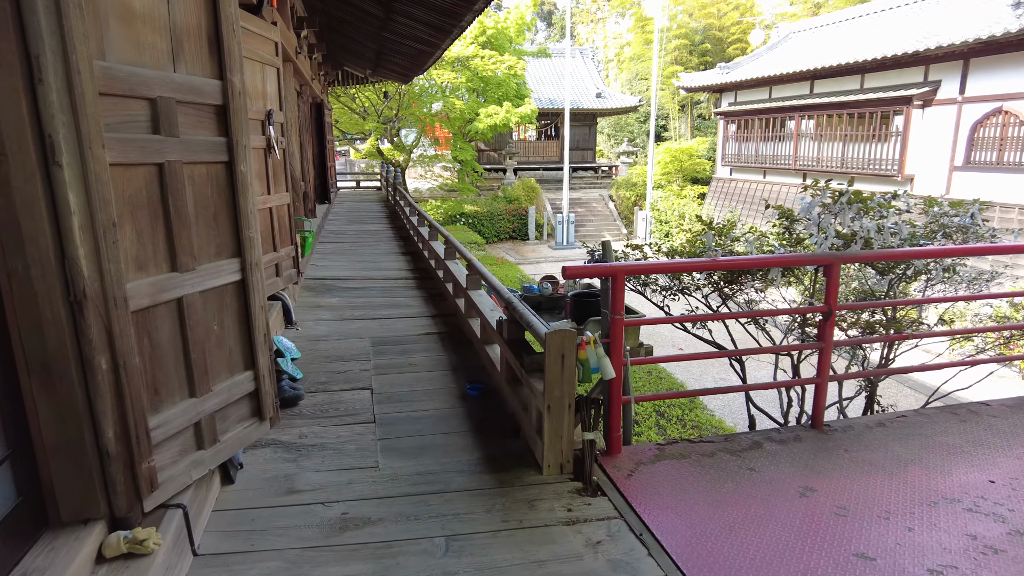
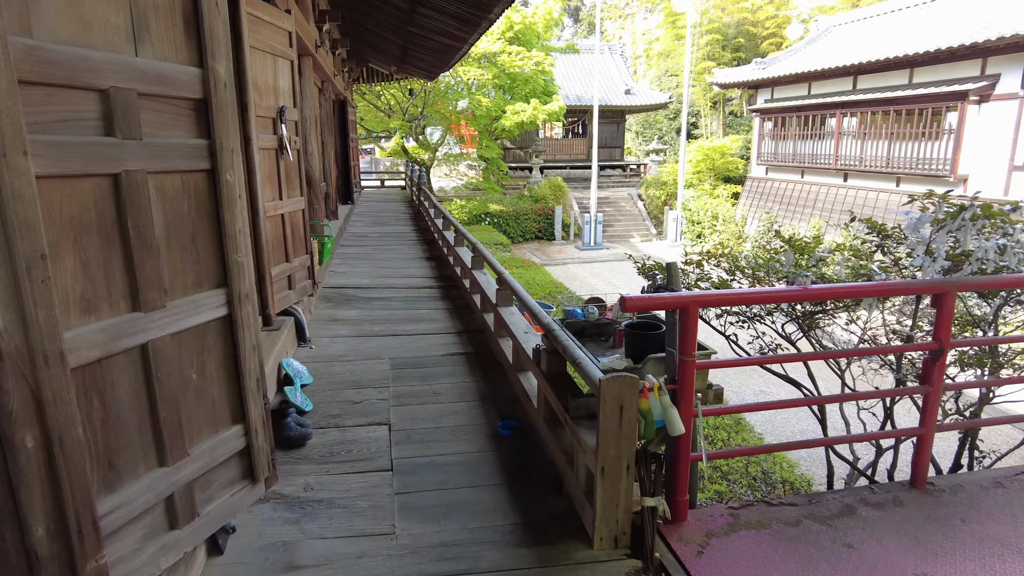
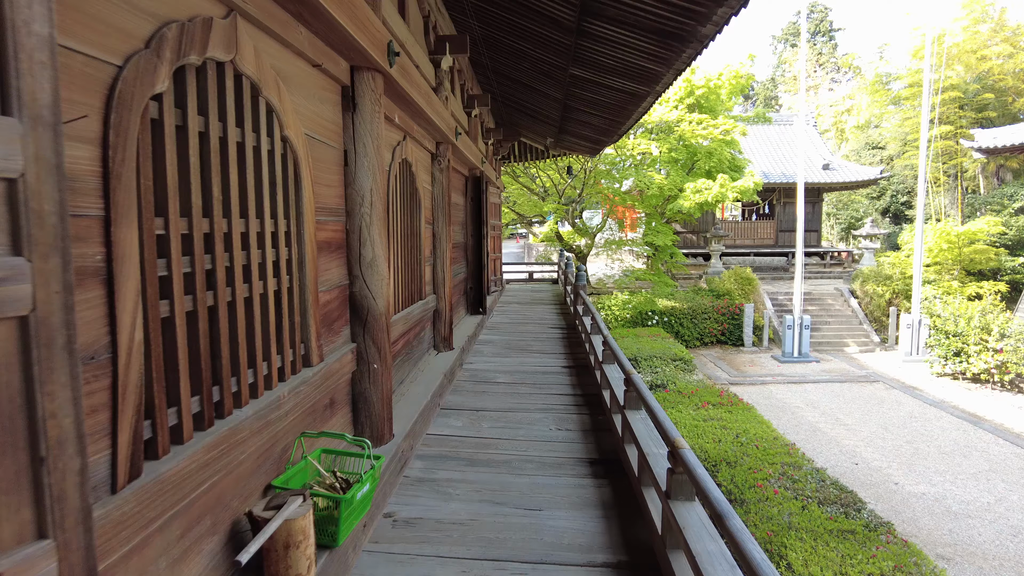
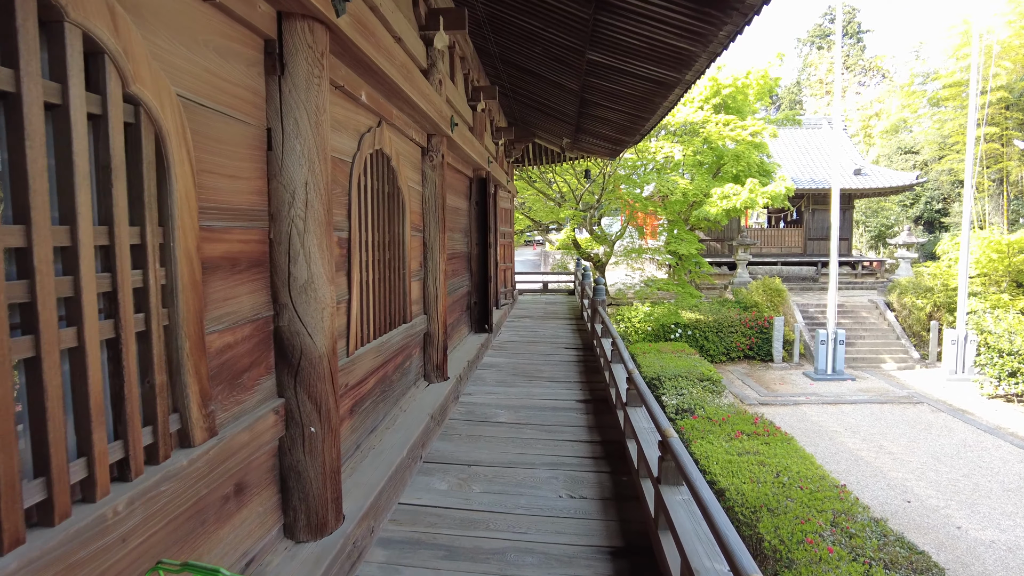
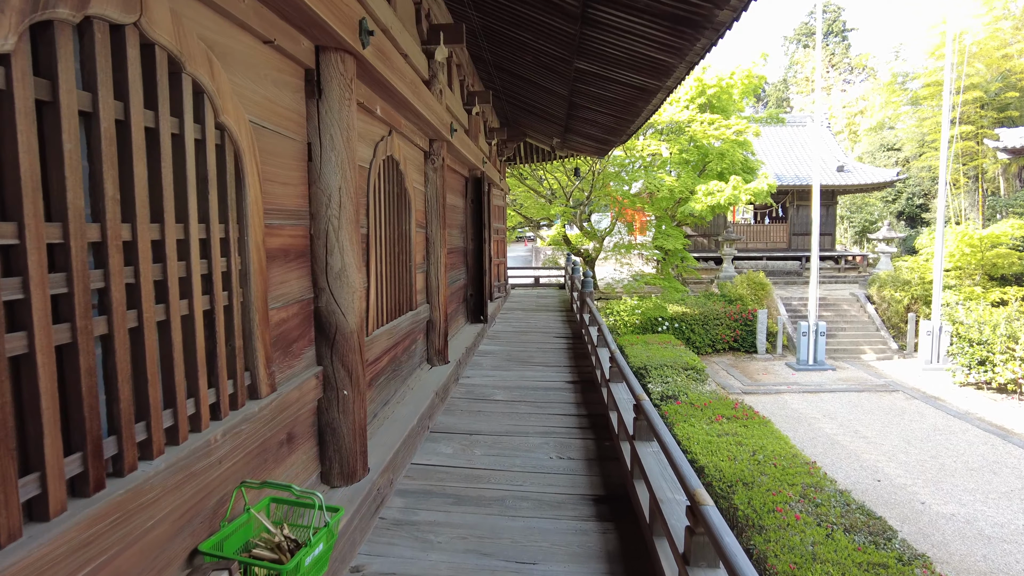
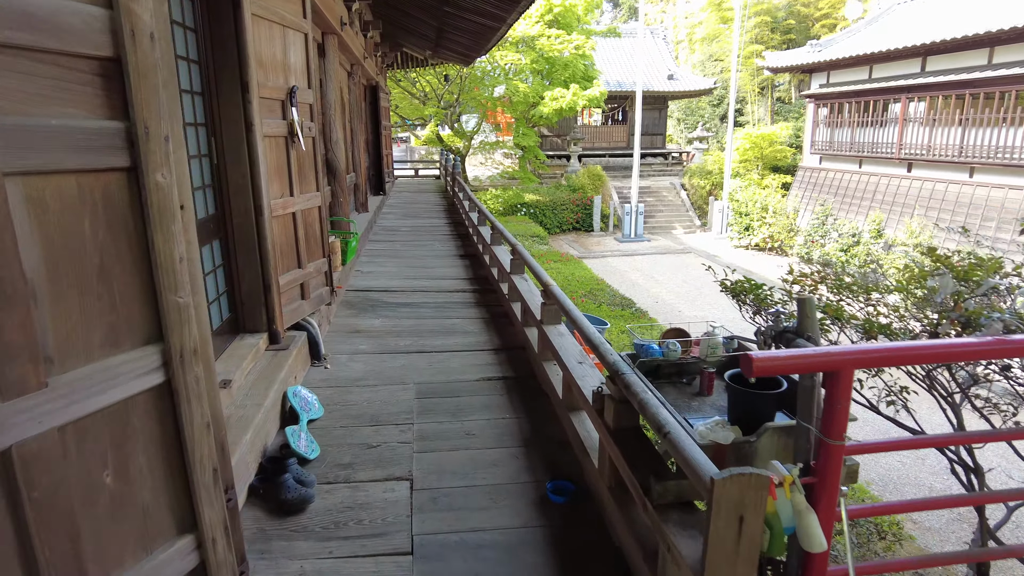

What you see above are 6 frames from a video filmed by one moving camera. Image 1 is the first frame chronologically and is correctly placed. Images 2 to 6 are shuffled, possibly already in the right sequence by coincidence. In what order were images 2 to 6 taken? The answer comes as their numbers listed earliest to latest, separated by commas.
2, 6, 3, 5, 4
